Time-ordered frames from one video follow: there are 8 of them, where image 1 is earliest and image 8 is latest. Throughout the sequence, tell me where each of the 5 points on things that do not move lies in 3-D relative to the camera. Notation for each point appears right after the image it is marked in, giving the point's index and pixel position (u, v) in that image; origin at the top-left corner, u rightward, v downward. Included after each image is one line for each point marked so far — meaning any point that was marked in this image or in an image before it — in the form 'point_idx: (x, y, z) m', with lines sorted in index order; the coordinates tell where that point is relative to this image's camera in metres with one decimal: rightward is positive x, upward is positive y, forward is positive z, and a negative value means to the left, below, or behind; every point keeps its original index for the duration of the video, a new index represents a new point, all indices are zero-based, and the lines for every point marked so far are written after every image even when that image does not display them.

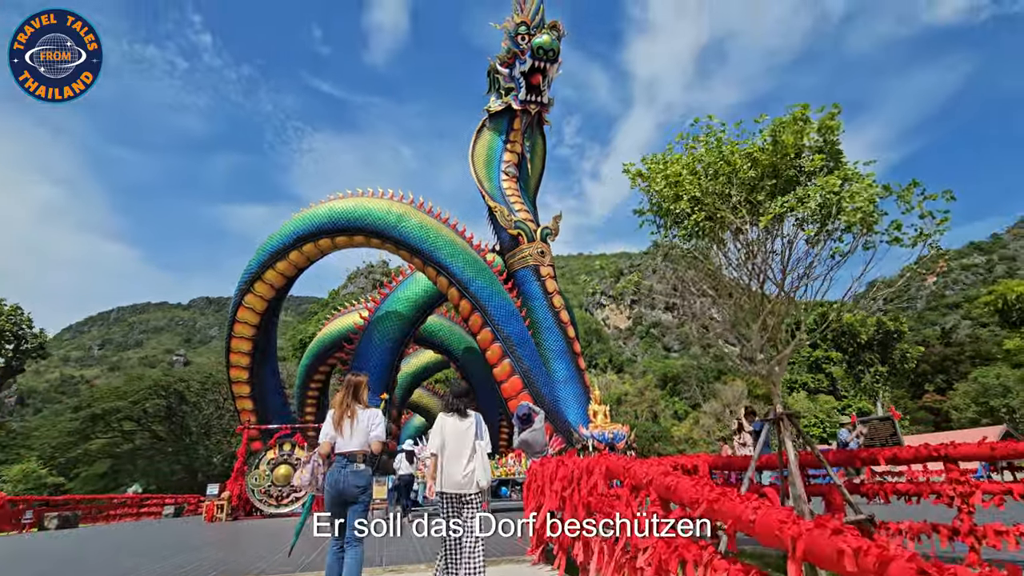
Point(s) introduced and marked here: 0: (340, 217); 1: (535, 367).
0: (-4.7, +1.9, +14.0) m
1: (+0.6, -2.0, +13.1) m
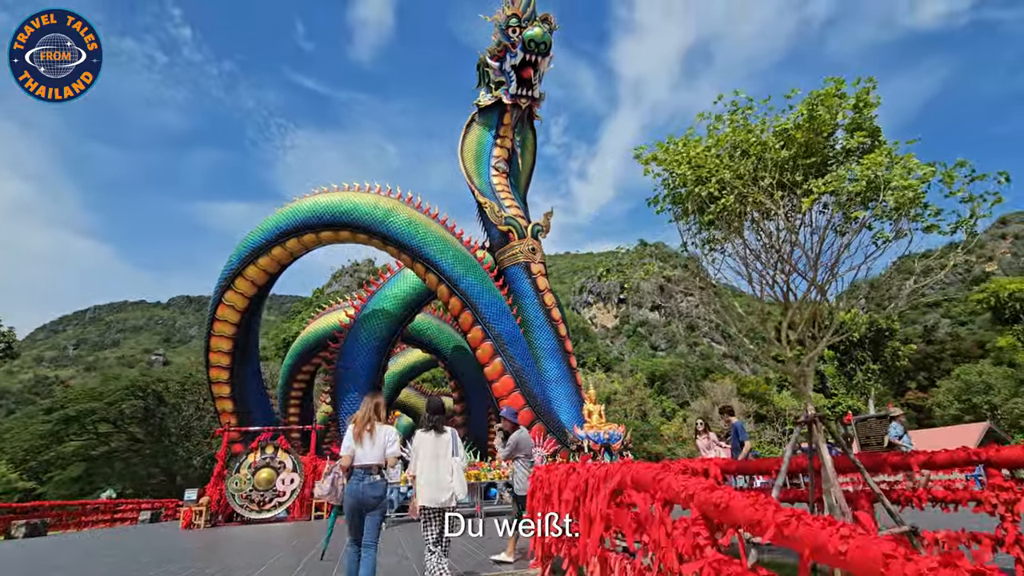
0: (-5.0, +2.0, +13.6) m
1: (+0.4, -2.0, +12.9) m
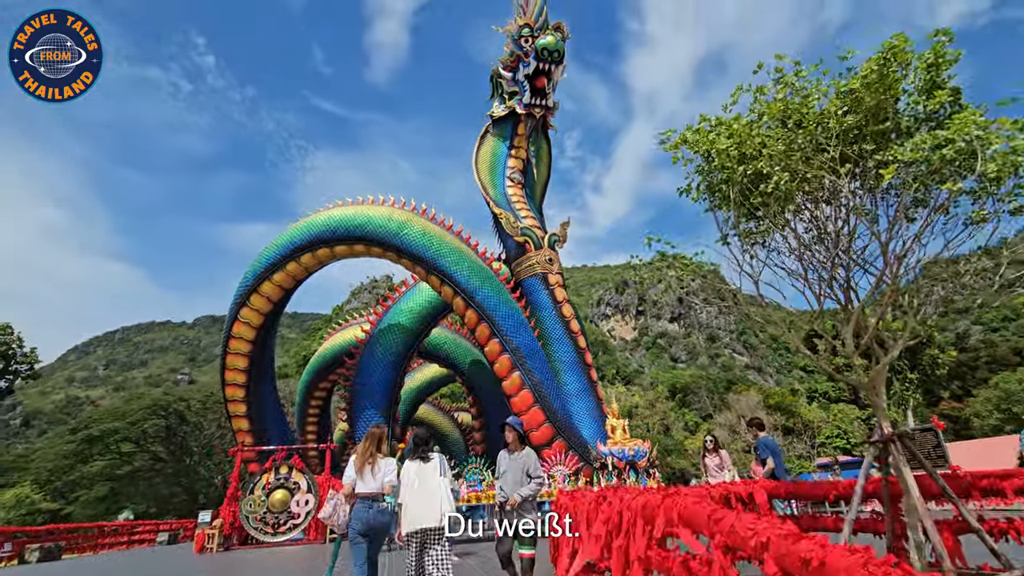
0: (-4.6, +1.6, +13.5) m
1: (+0.8, -2.2, +12.4) m
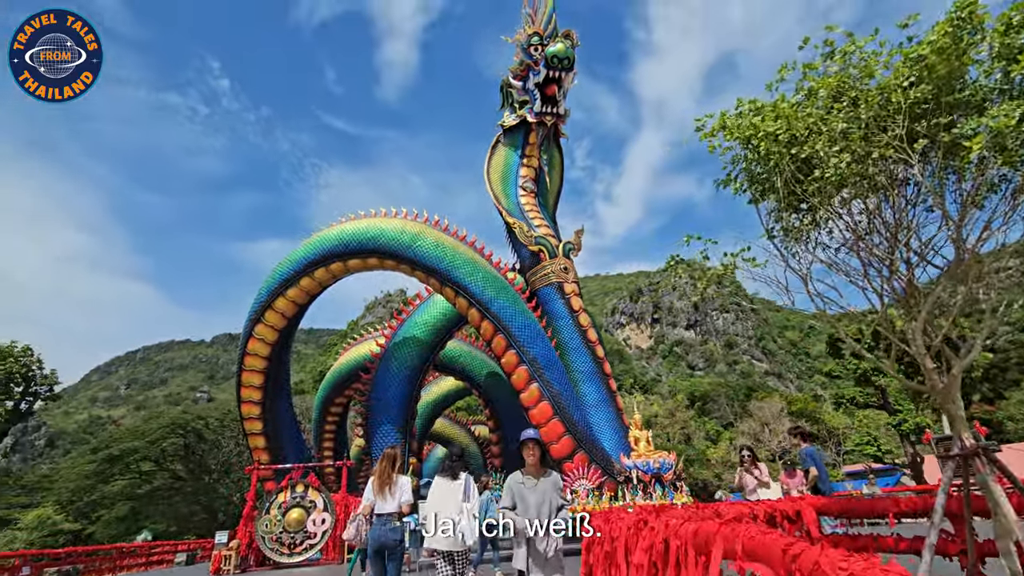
0: (-4.2, +1.3, +13.4) m
1: (+1.3, -2.4, +12.1) m
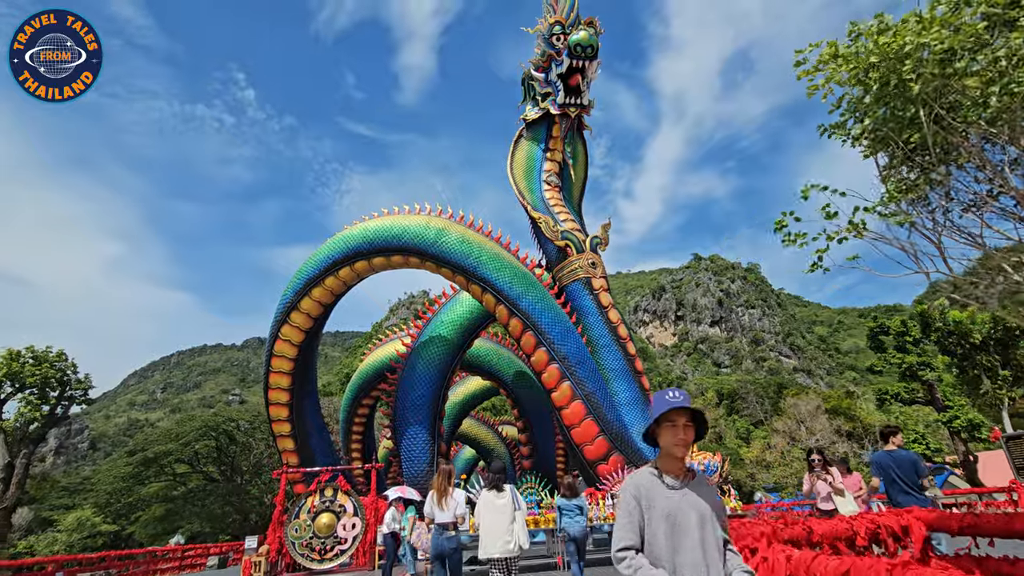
0: (-3.5, +1.3, +13.1) m
1: (+2.0, -2.3, +11.6) m
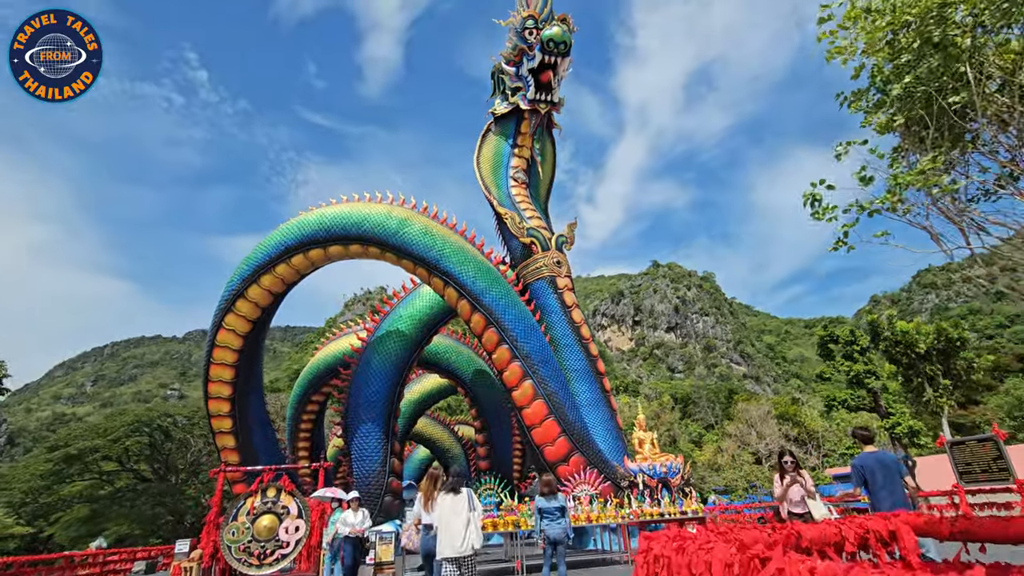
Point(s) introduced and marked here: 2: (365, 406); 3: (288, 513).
0: (-4.4, +1.5, +12.5) m
1: (+1.1, -2.2, +11.4) m
2: (-3.7, -3.0, +13.0) m
3: (-4.2, -4.2, +9.6) m
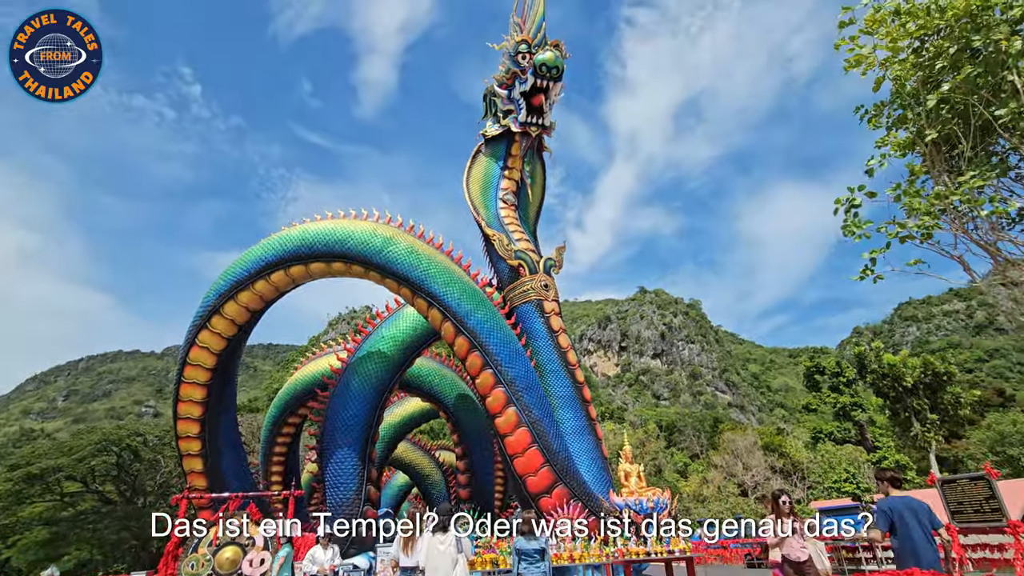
0: (-4.7, +1.1, +12.2) m
1: (+0.7, -2.8, +11.0) m
2: (-4.2, -3.5, +12.5) m
3: (-4.5, -4.5, +9.0) m
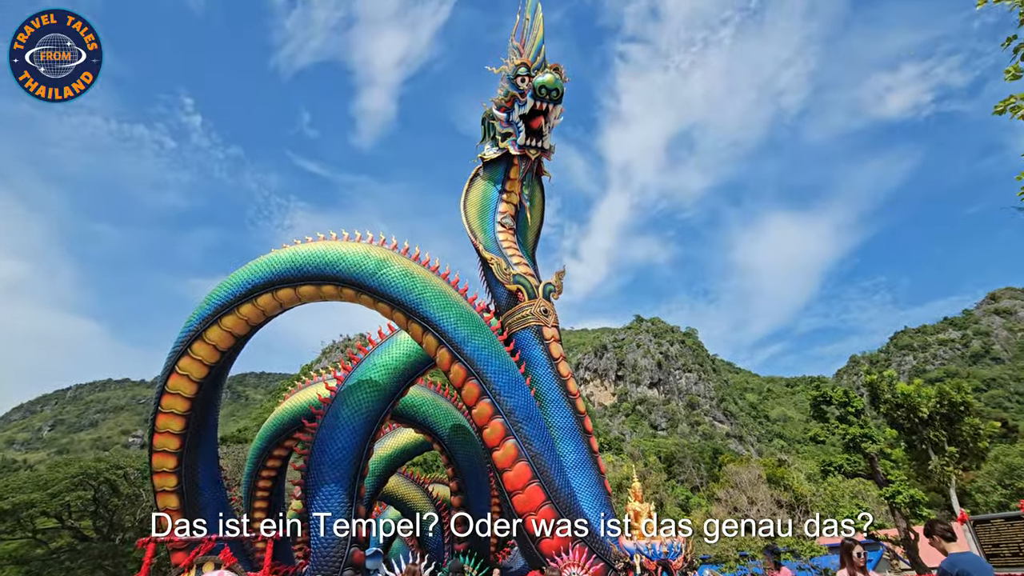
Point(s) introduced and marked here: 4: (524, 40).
0: (-4.7, +0.6, +11.6) m
1: (+0.7, -3.3, +10.4) m
2: (-4.2, -4.0, +11.7) m
3: (-4.6, -4.9, +8.2) m
4: (+0.4, +7.5, +15.5) m
